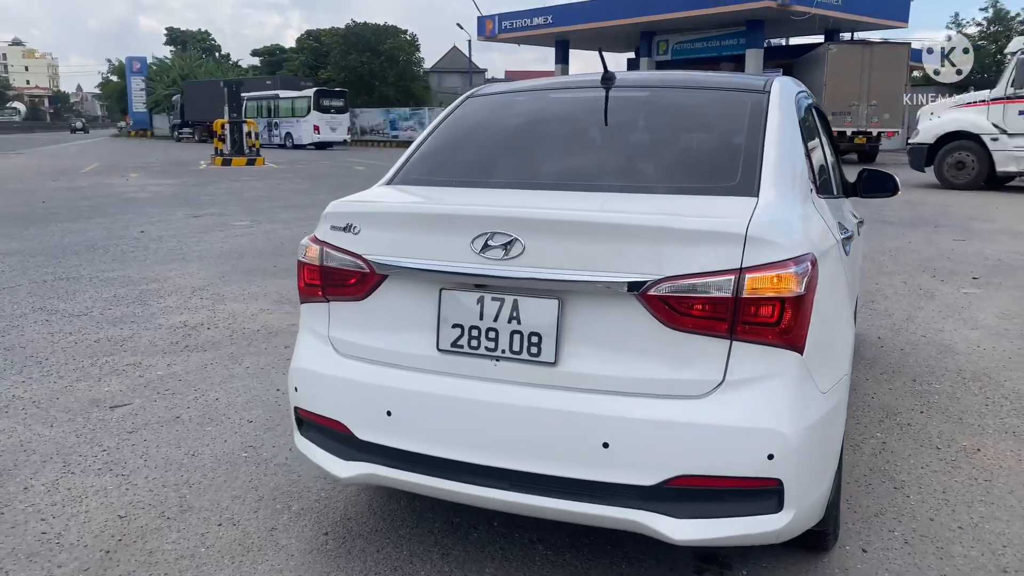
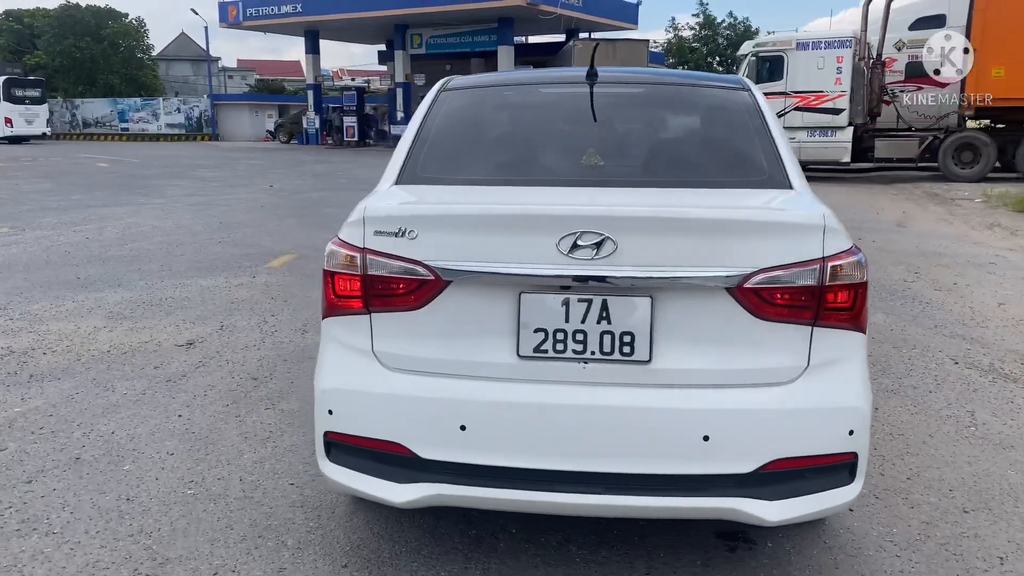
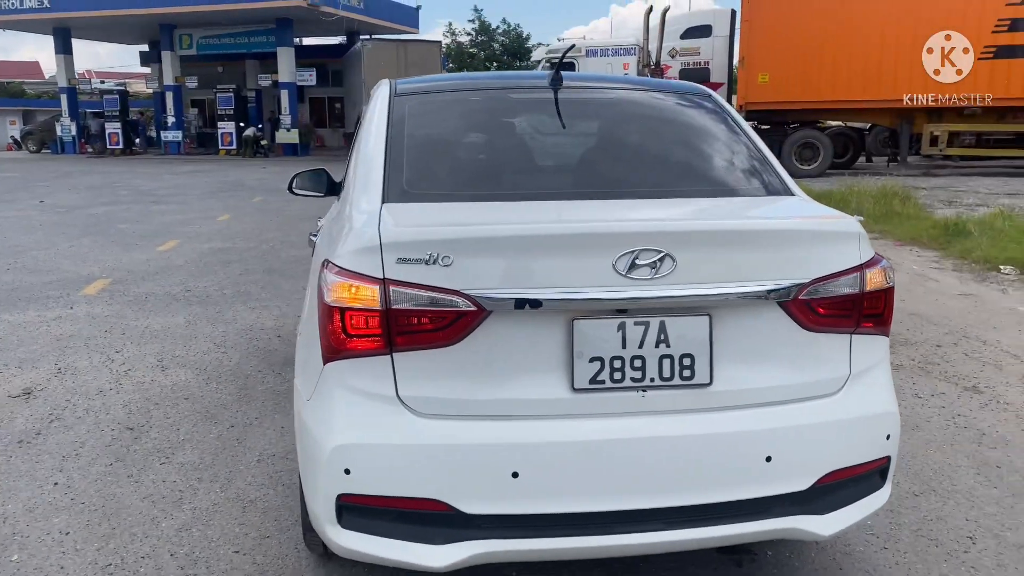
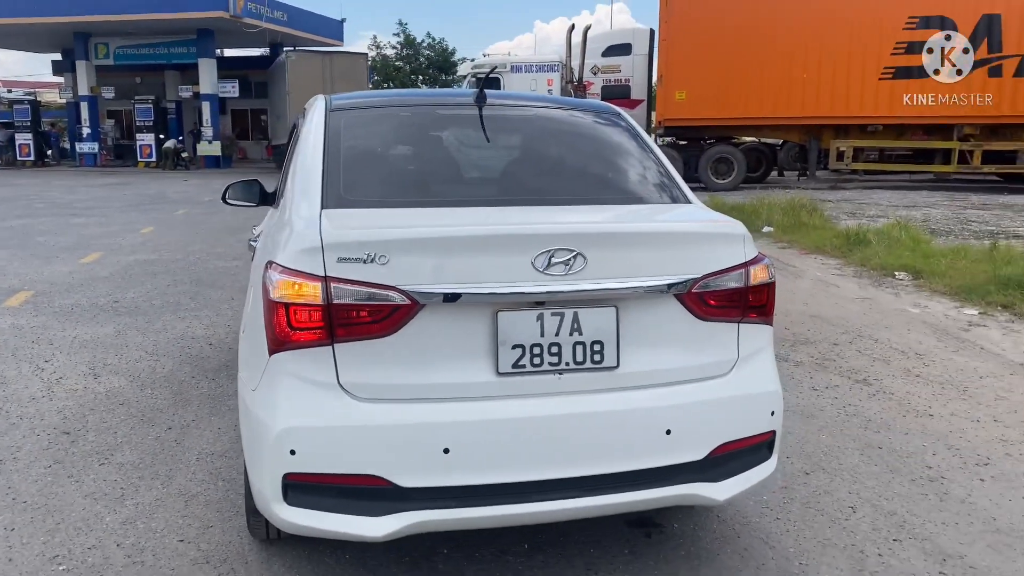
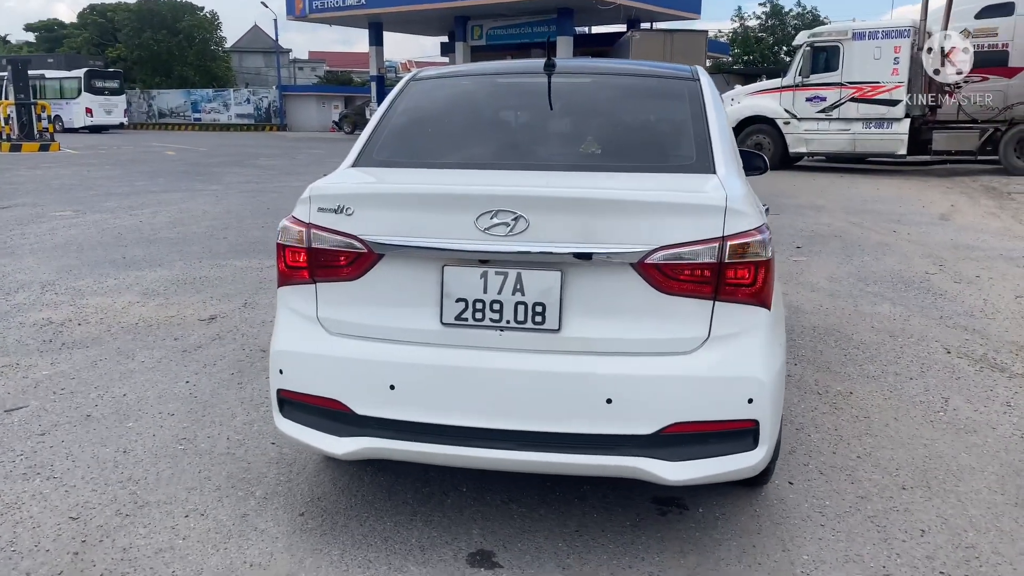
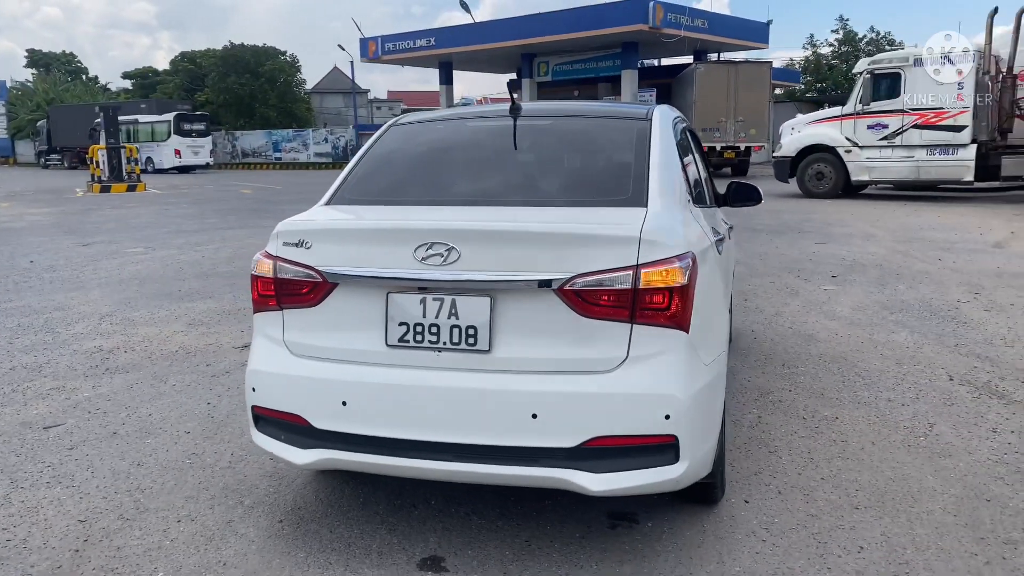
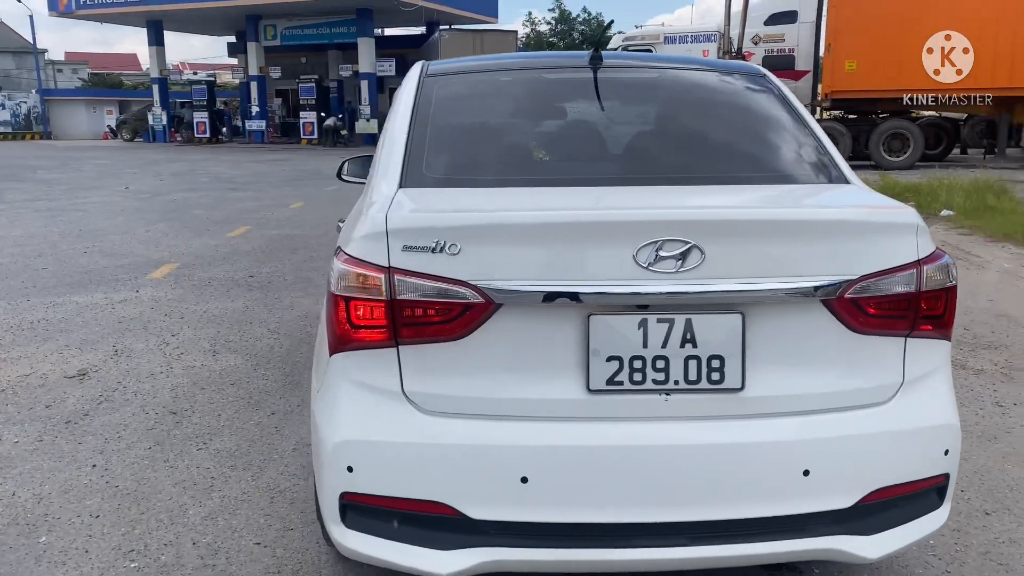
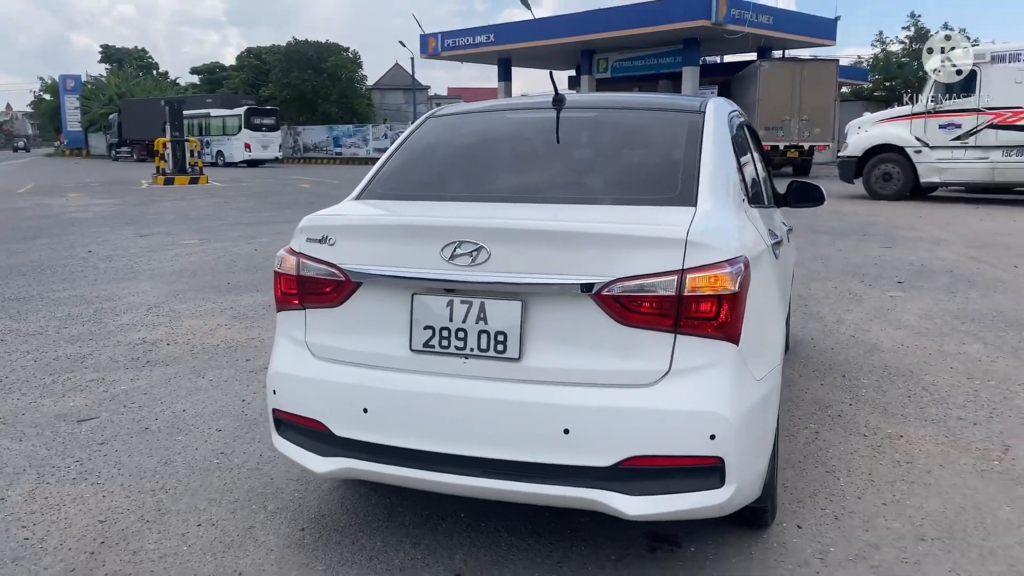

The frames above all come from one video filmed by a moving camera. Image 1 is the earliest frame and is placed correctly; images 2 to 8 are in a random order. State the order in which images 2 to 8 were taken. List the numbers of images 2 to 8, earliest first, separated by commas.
8, 6, 5, 2, 7, 3, 4
